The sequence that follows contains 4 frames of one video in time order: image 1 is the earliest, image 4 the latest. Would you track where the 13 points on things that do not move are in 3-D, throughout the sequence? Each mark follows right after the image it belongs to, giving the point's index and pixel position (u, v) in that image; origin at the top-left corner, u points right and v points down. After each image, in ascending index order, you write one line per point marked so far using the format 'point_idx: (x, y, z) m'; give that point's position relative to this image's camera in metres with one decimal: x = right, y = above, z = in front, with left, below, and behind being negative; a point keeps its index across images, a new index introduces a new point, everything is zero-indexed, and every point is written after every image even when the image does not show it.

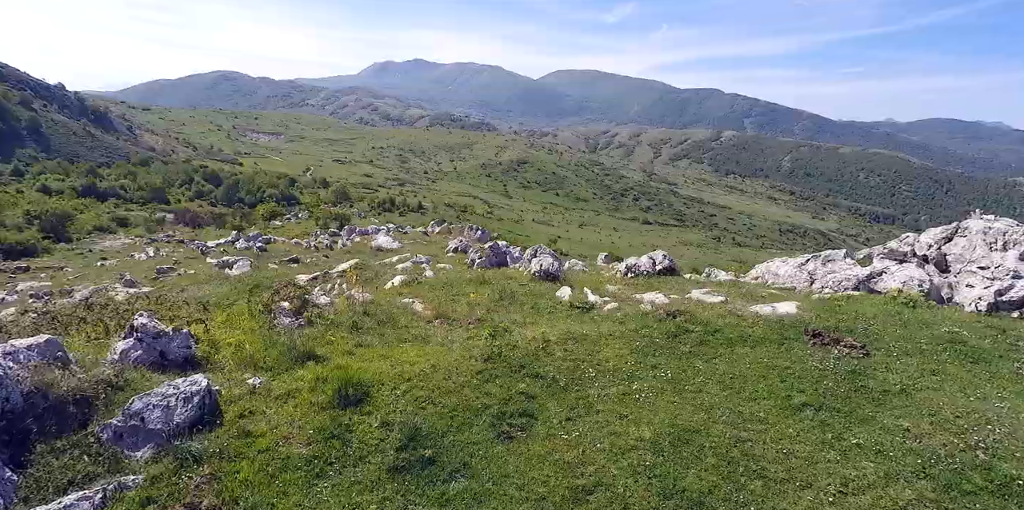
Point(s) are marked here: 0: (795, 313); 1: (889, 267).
0: (+5.2, -1.1, +11.1) m
1: (+8.2, -0.3, +13.3) m
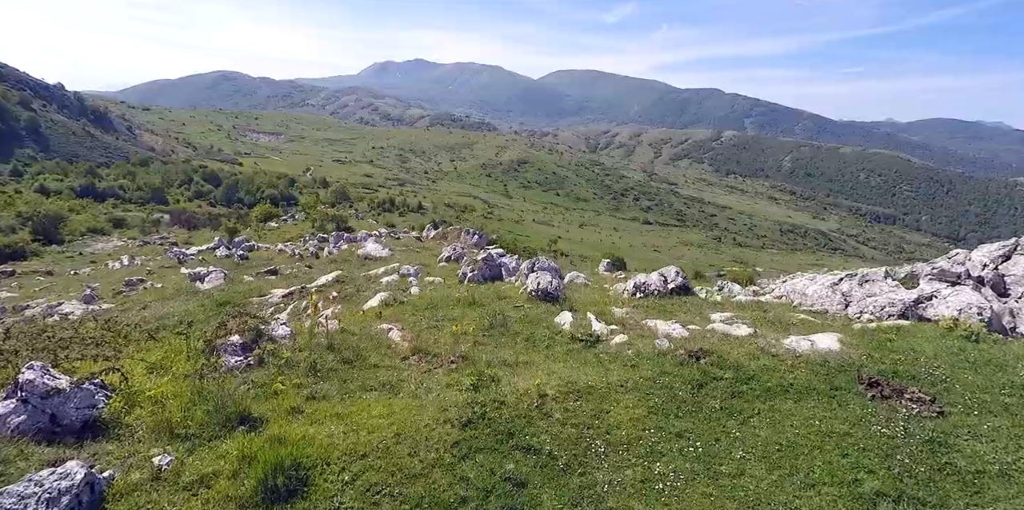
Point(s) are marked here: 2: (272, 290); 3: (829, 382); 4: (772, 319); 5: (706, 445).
0: (+5.0, -1.5, +9.3) m
1: (+8.1, -0.7, +11.5) m
2: (-7.6, -1.1, +19.3) m
3: (+4.2, -1.7, +8.1) m
4: (+5.1, -1.3, +11.9) m
5: (+2.2, -2.2, +7.0) m
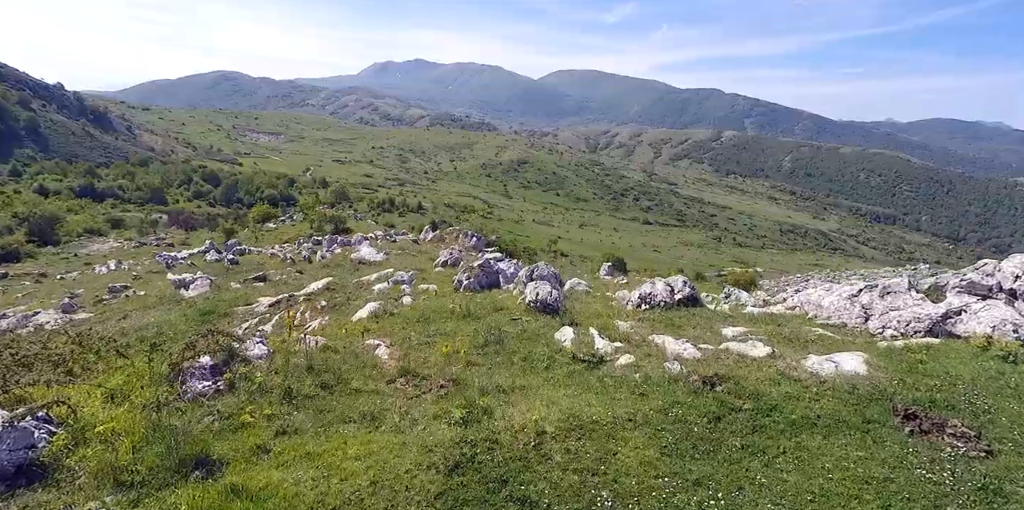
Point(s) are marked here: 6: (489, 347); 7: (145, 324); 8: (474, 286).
0: (+5.0, -1.7, +8.5) m
1: (+8.0, -0.9, +10.7) m
2: (-7.6, -1.3, +18.4) m
3: (+4.2, -1.9, +7.3) m
4: (+5.0, -1.5, +11.0) m
5: (+2.2, -2.4, +6.2) m
6: (-0.4, -1.6, +10.4) m
7: (-9.7, -1.8, +16.1) m
8: (-1.1, -0.9, +17.6) m
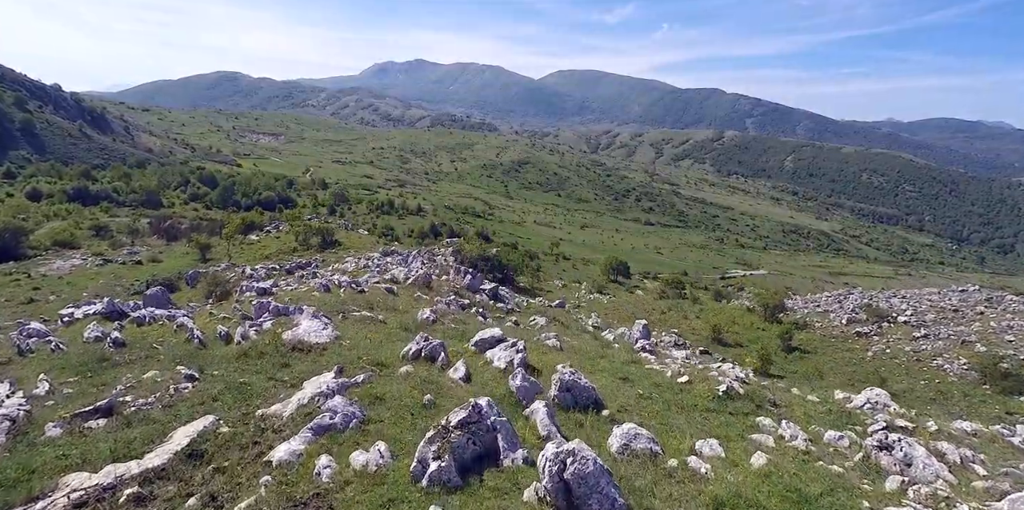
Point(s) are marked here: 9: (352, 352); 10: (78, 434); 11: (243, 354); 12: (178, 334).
0: (+5.1, -4.1, +0.3) m
1: (+8.1, -3.3, +2.4) m
2: (-7.5, -3.7, +10.2) m
3: (+4.3, -4.3, -0.9) m
4: (+5.1, -3.9, +2.8) m
5: (+2.3, -4.8, -2.0) m
6: (-0.3, -4.0, +2.1) m
7: (-9.5, -4.2, +7.9) m
8: (-1.0, -3.3, +9.4) m
9: (-4.7, -2.8, +17.5) m
10: (-8.5, -3.5, +12.0) m
11: (-7.7, -2.8, +17.5) m
12: (-10.7, -2.6, +19.7) m
